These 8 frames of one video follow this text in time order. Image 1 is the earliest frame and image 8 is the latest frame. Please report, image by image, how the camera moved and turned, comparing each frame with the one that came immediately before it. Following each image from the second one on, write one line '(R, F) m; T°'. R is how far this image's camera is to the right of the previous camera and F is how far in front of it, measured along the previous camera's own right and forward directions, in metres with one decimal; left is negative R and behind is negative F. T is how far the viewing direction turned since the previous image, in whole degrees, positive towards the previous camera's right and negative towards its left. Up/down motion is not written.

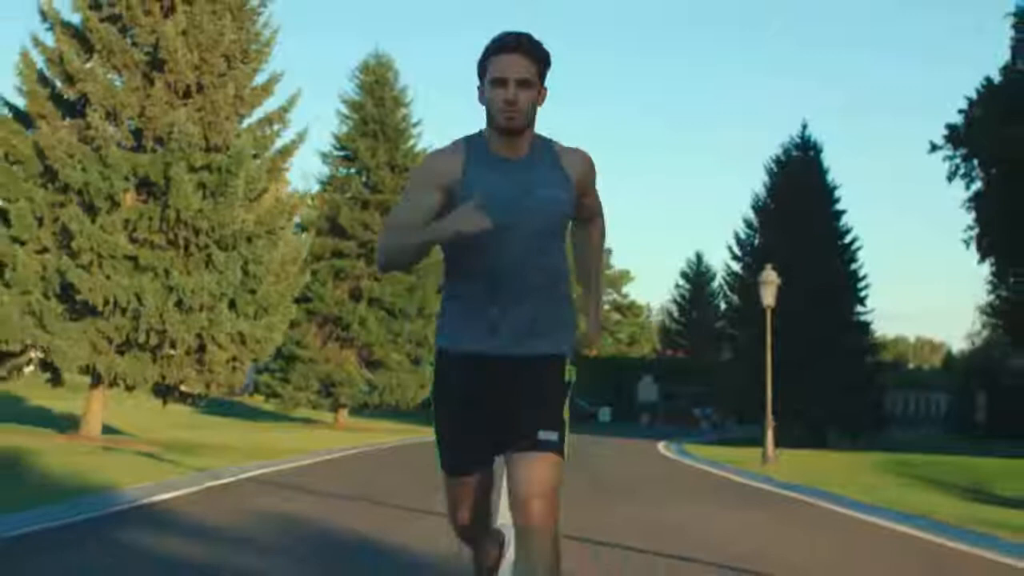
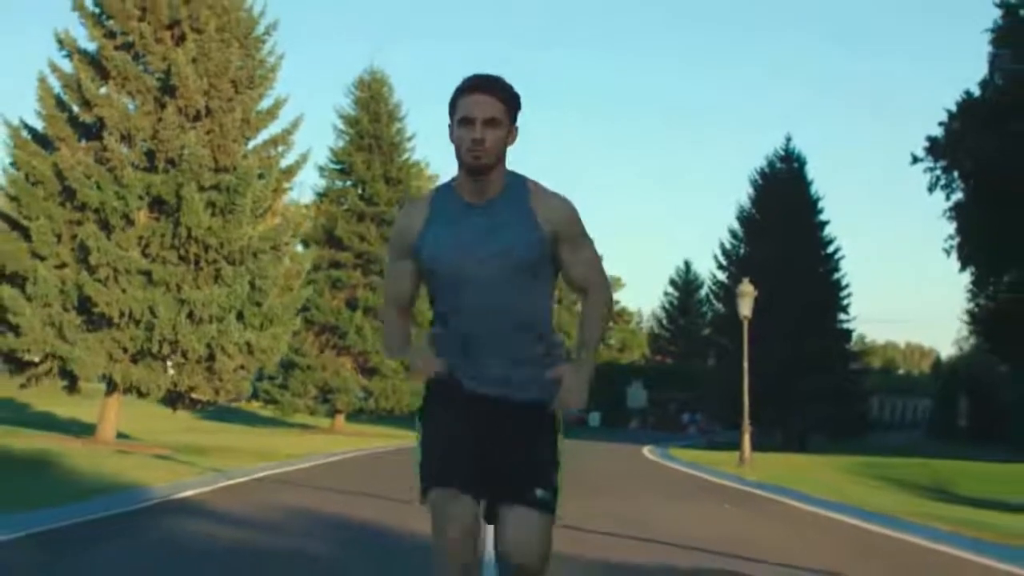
(0.0, -1.7) m; 0°
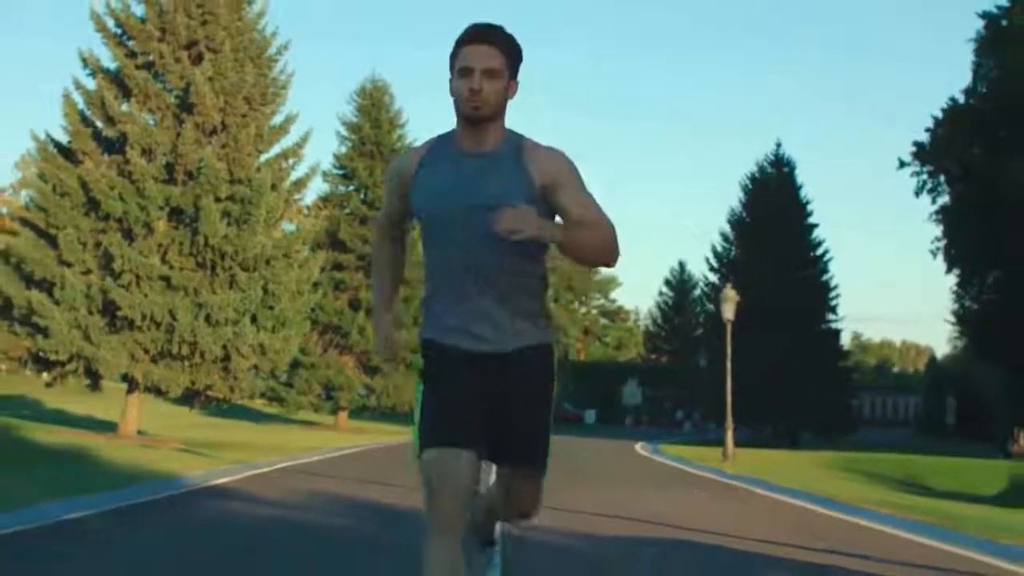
(0.0, -1.9) m; 0°
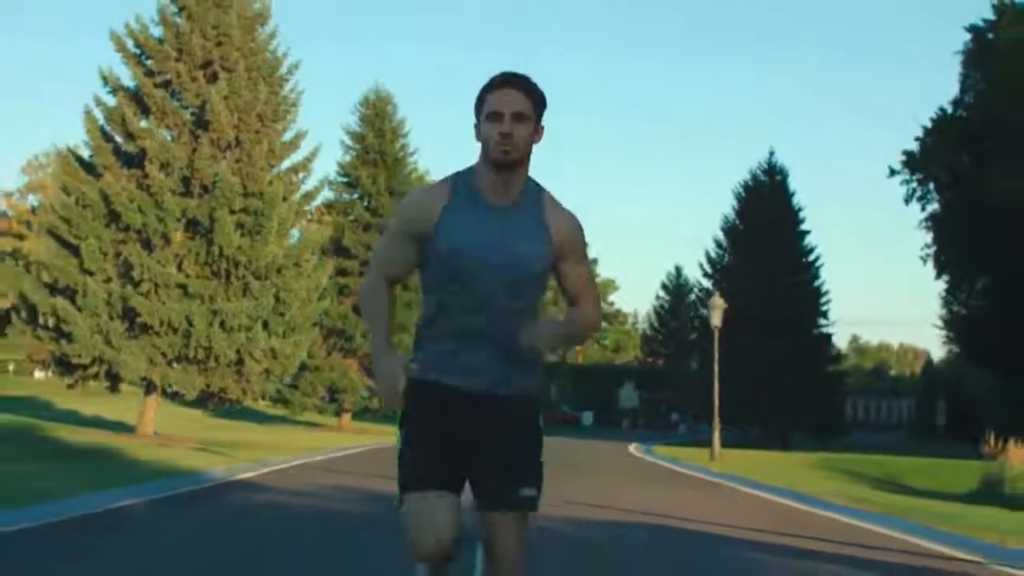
(0.0, -1.7) m; 0°
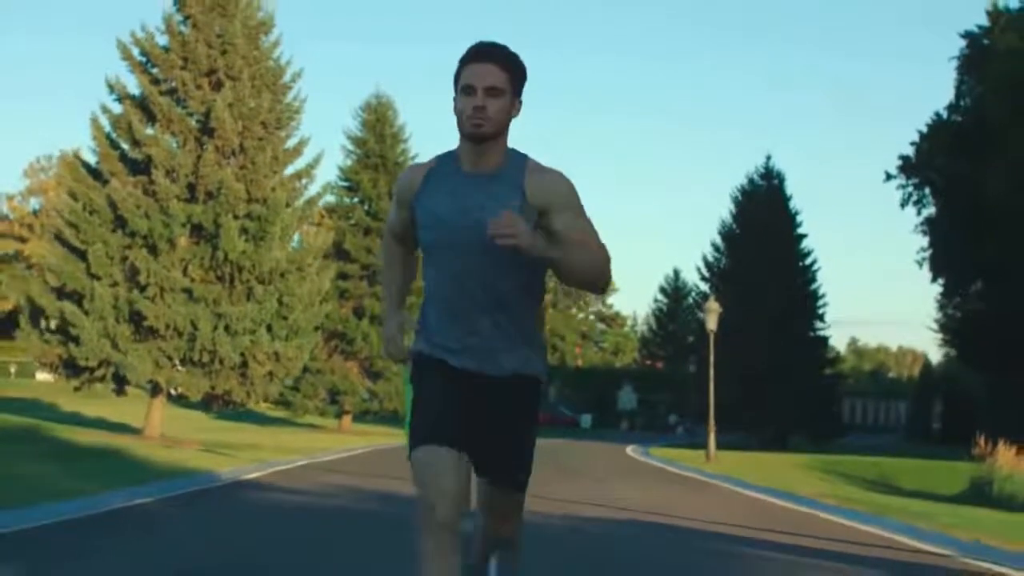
(0.0, -0.6) m; 0°
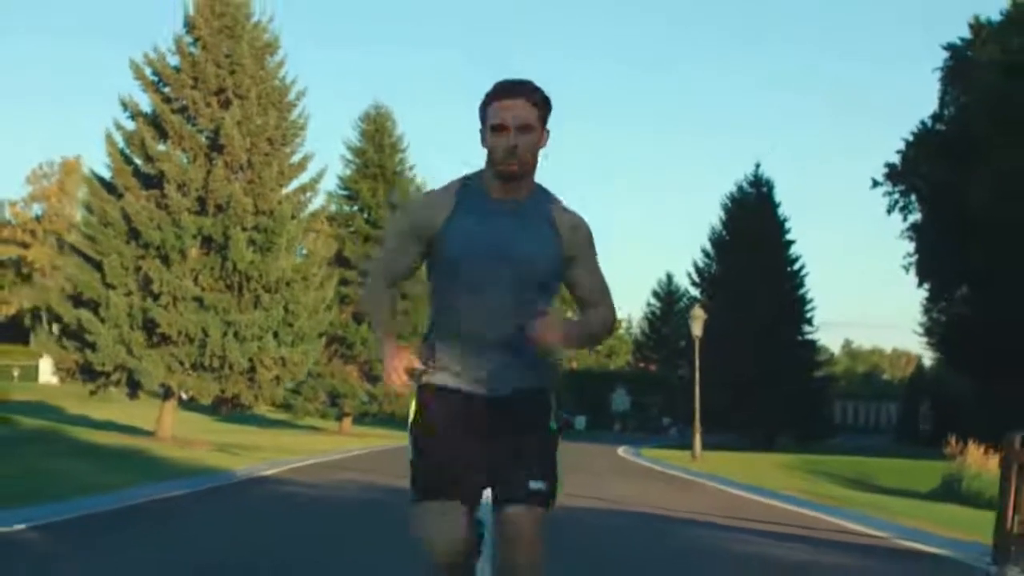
(0.0, -1.7) m; 0°
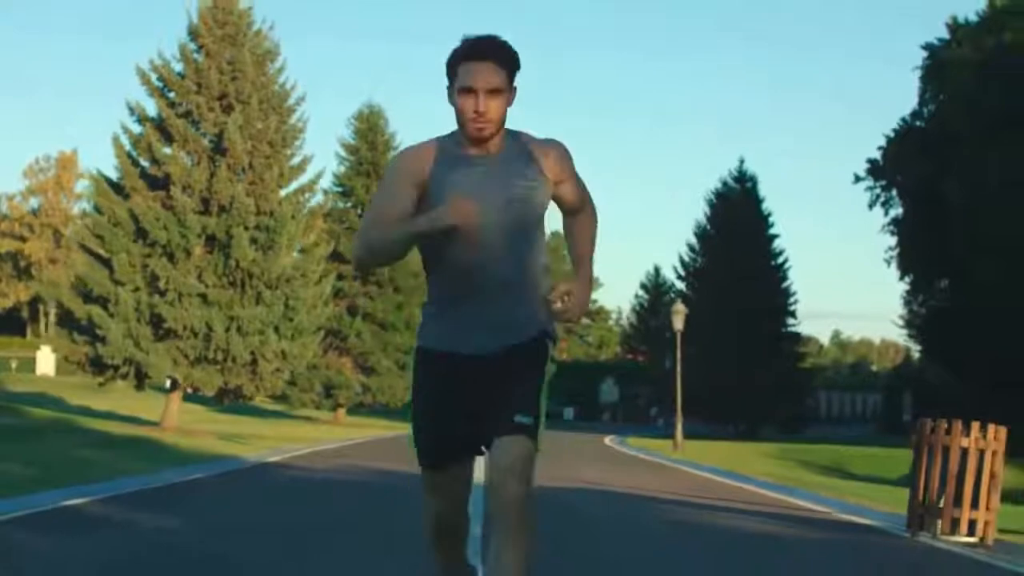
(0.0, -1.7) m; 0°
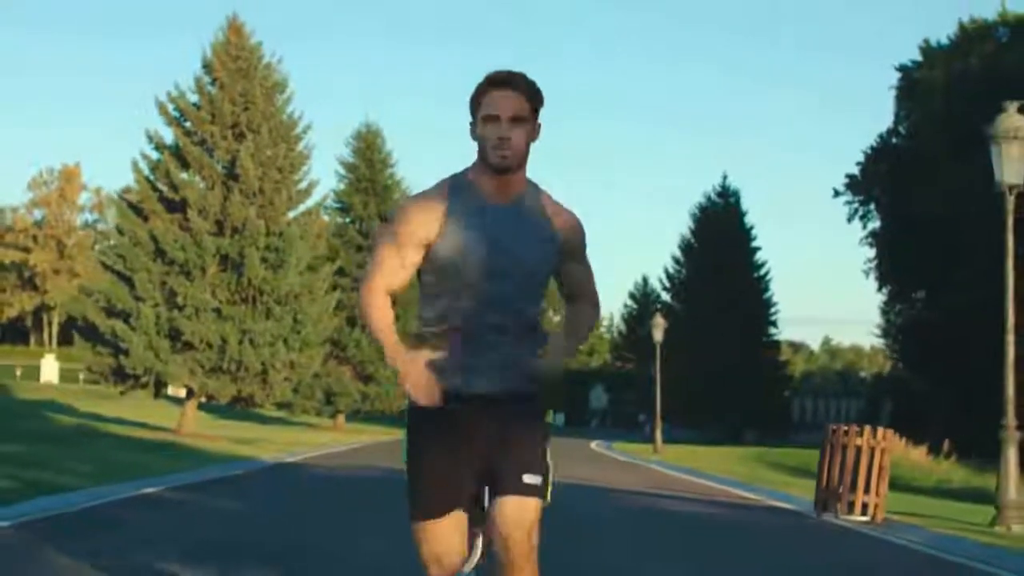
(0.0, -2.9) m; 0°
